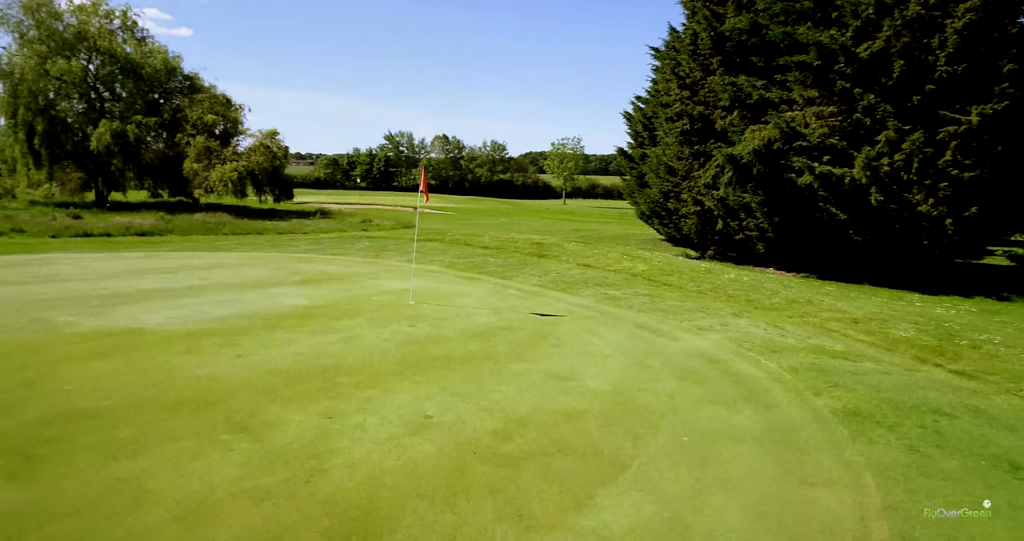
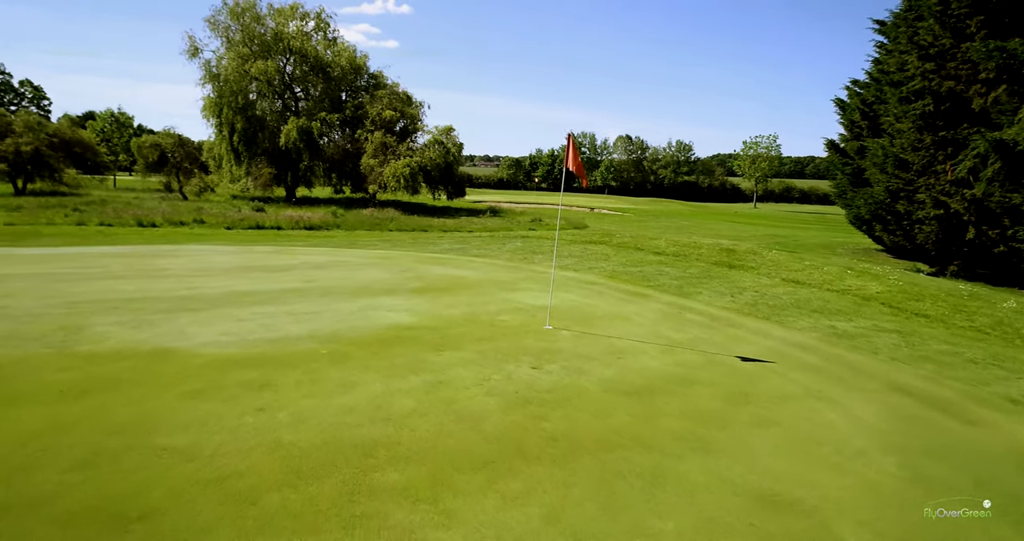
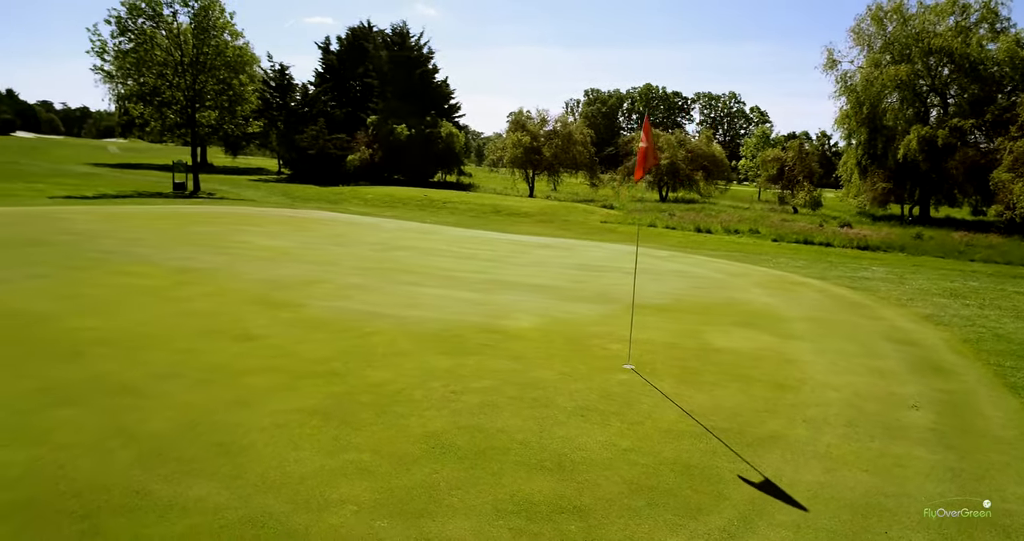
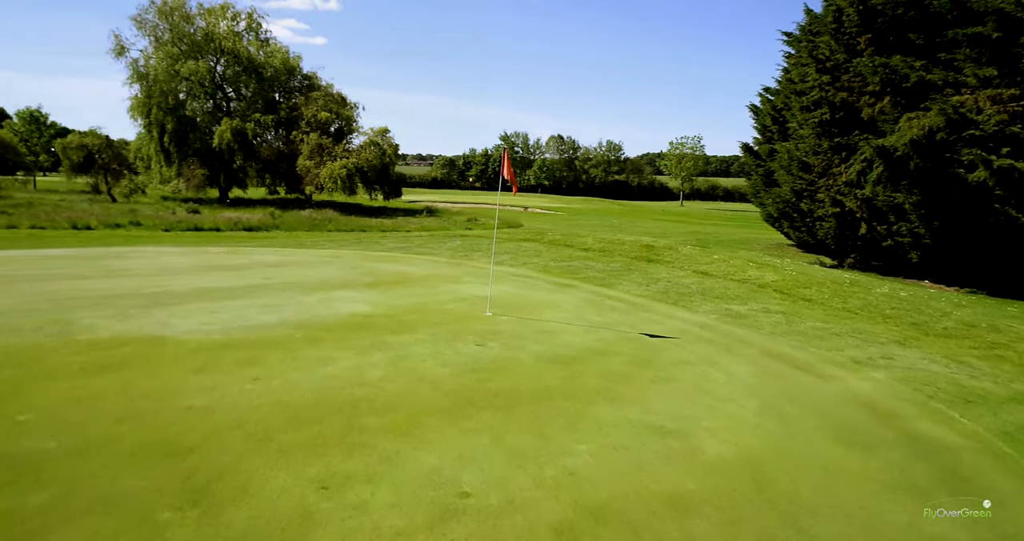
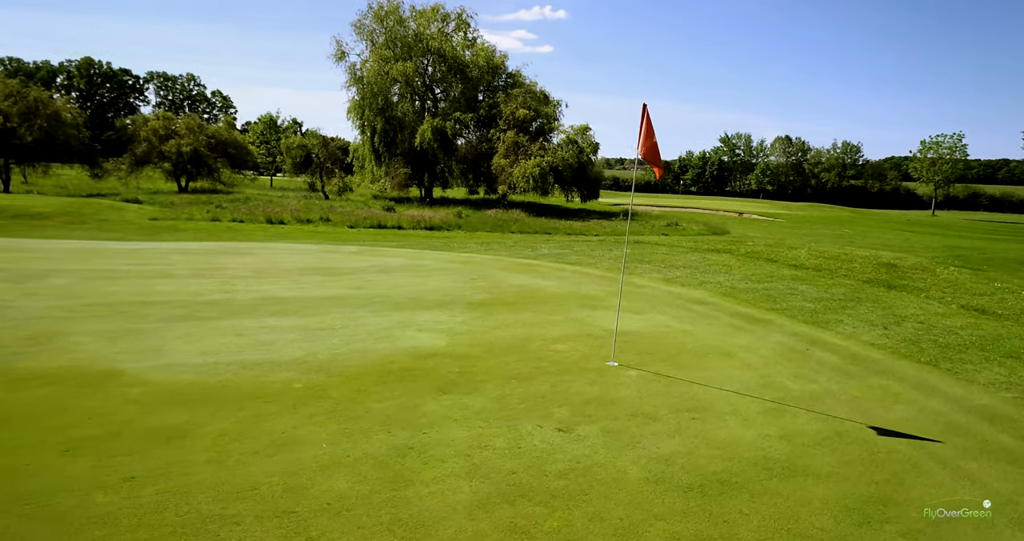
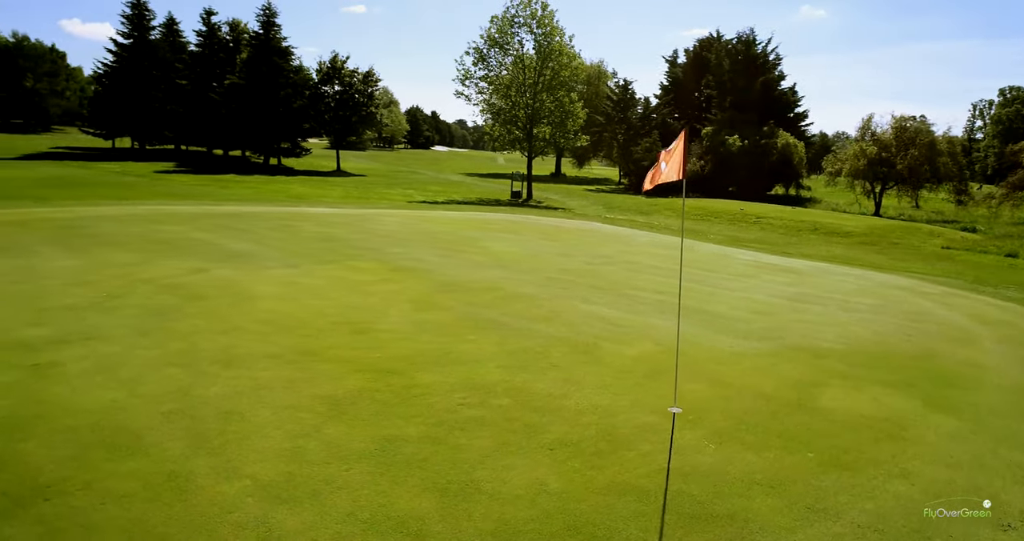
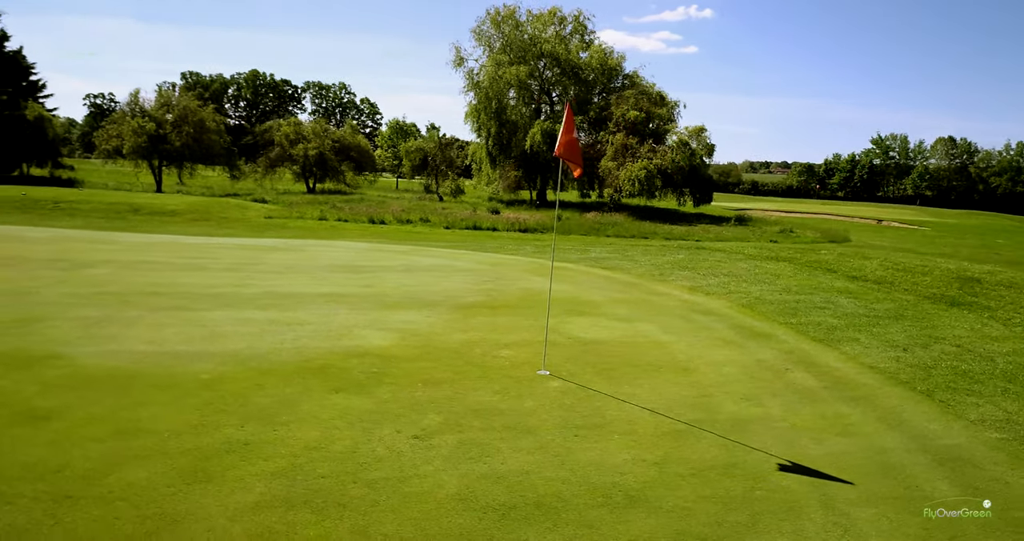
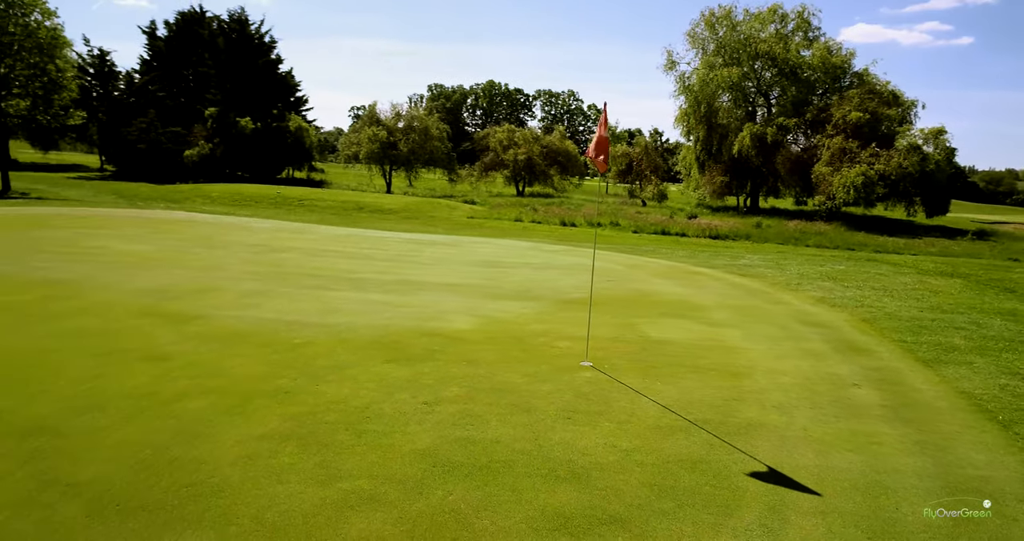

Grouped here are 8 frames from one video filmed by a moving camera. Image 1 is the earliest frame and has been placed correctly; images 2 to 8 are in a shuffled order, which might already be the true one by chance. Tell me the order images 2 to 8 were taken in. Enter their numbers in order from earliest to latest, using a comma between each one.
4, 2, 5, 7, 8, 3, 6
